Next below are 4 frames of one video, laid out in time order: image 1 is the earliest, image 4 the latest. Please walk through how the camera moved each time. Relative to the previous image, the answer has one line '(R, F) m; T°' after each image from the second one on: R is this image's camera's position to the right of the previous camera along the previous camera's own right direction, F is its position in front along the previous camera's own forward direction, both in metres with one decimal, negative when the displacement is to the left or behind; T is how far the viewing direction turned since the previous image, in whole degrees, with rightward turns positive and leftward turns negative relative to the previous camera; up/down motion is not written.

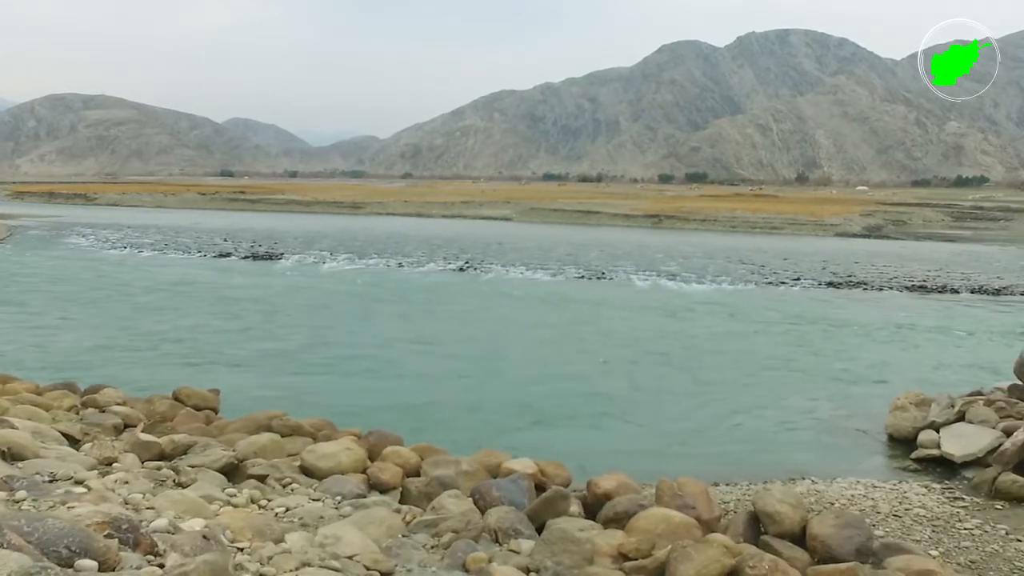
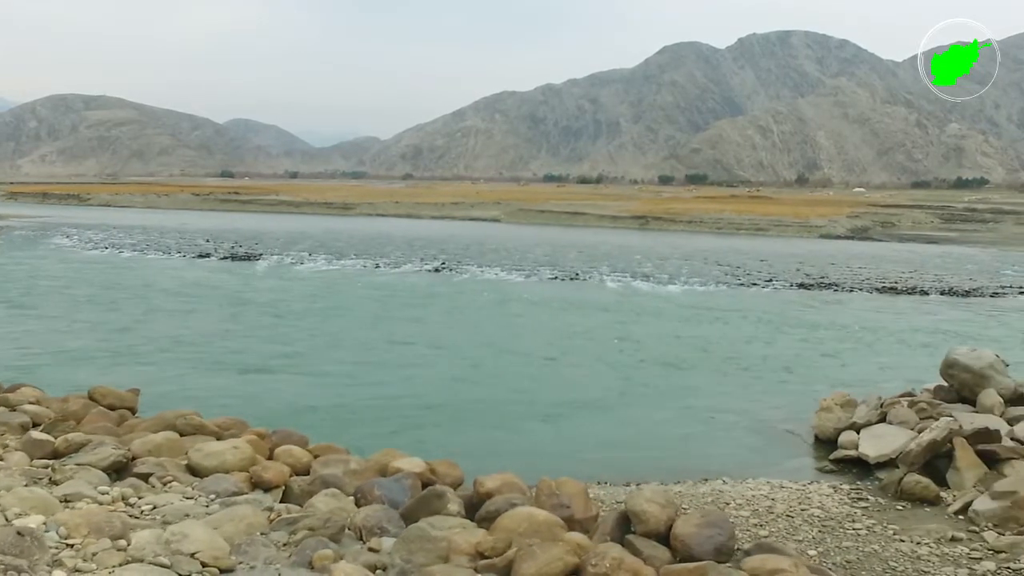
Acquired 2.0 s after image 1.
(+0.8, 0.0) m; 0°
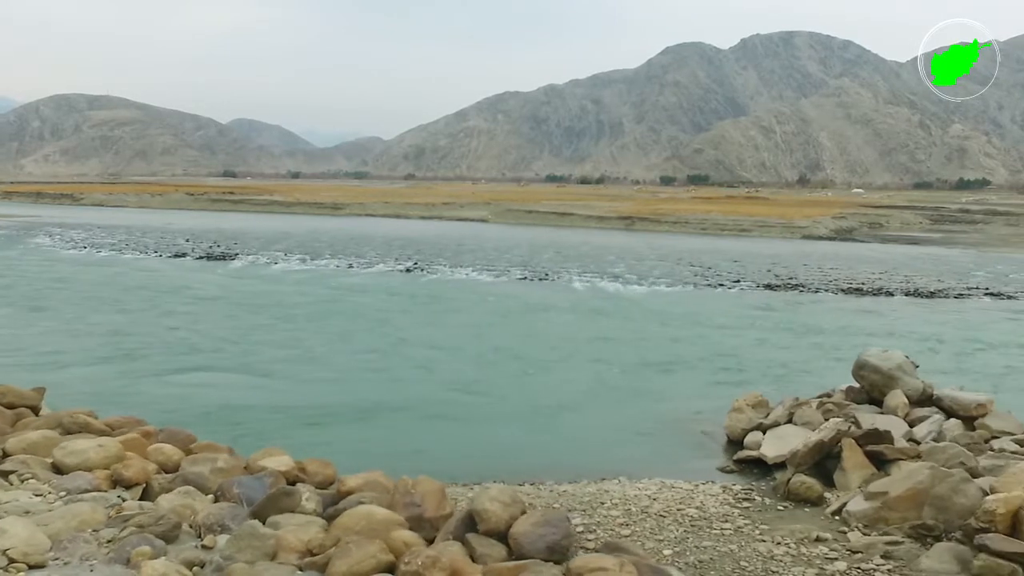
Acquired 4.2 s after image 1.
(+1.0, 0.0) m; 0°
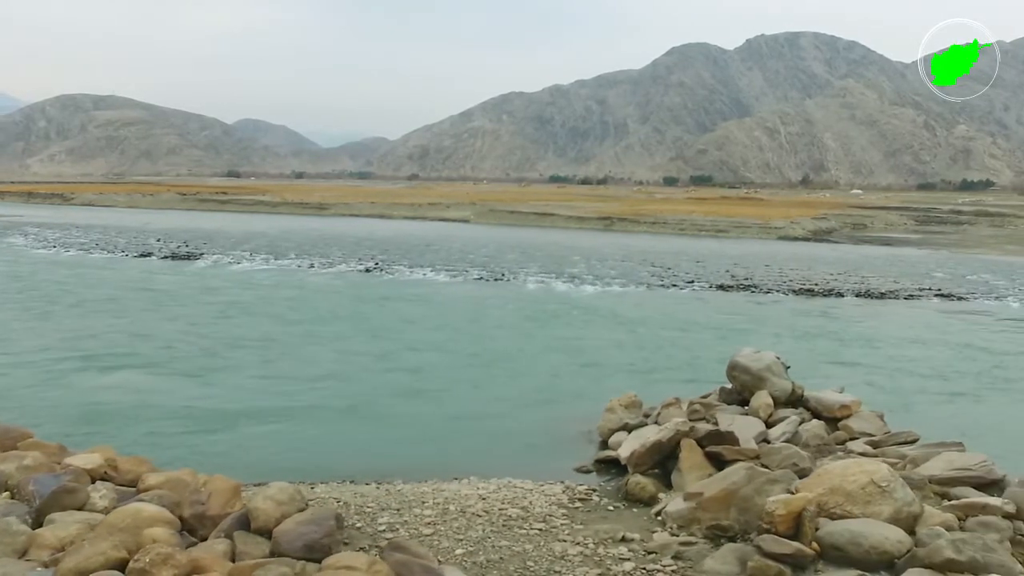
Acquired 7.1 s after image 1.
(+1.4, 0.0) m; 0°
